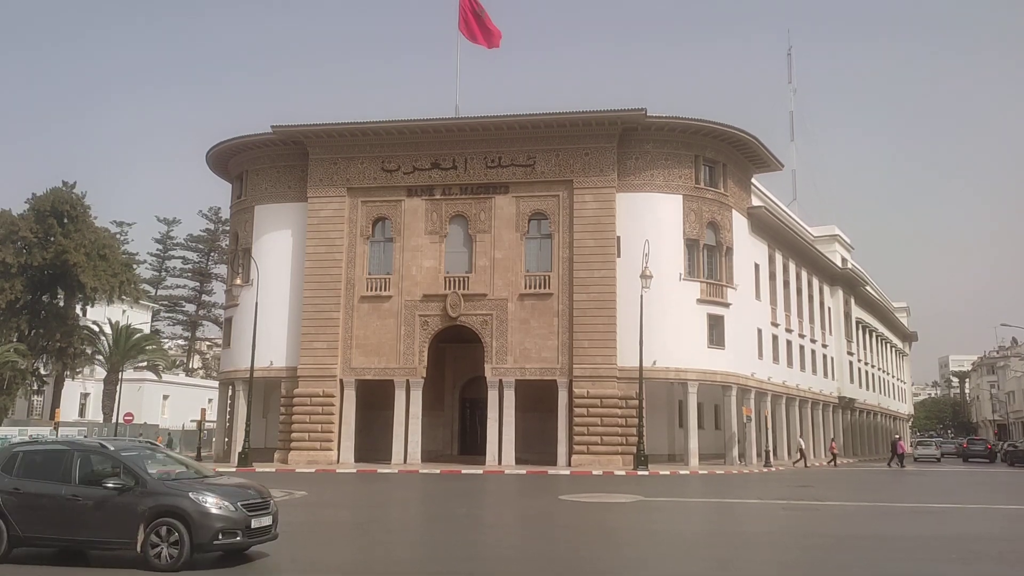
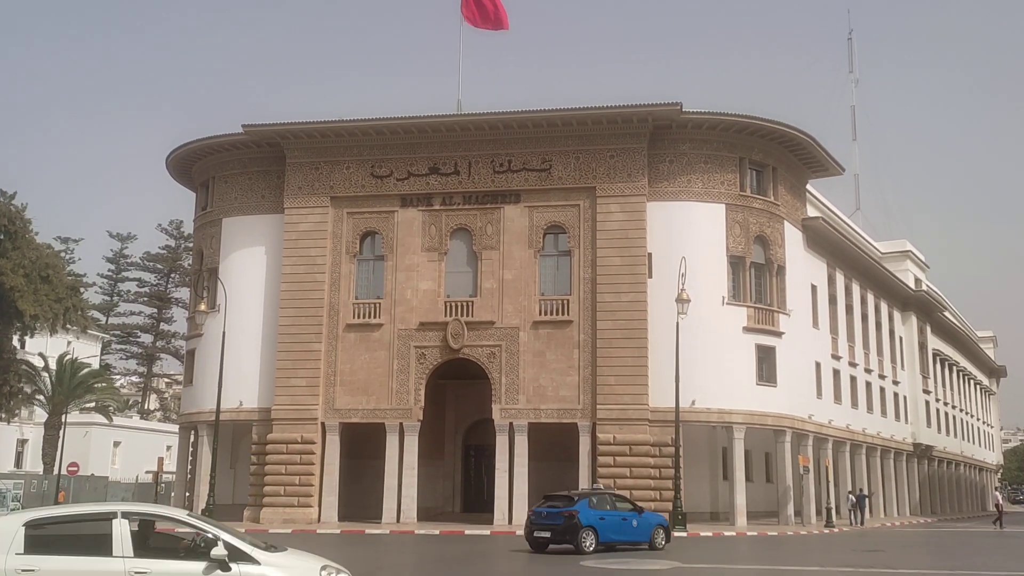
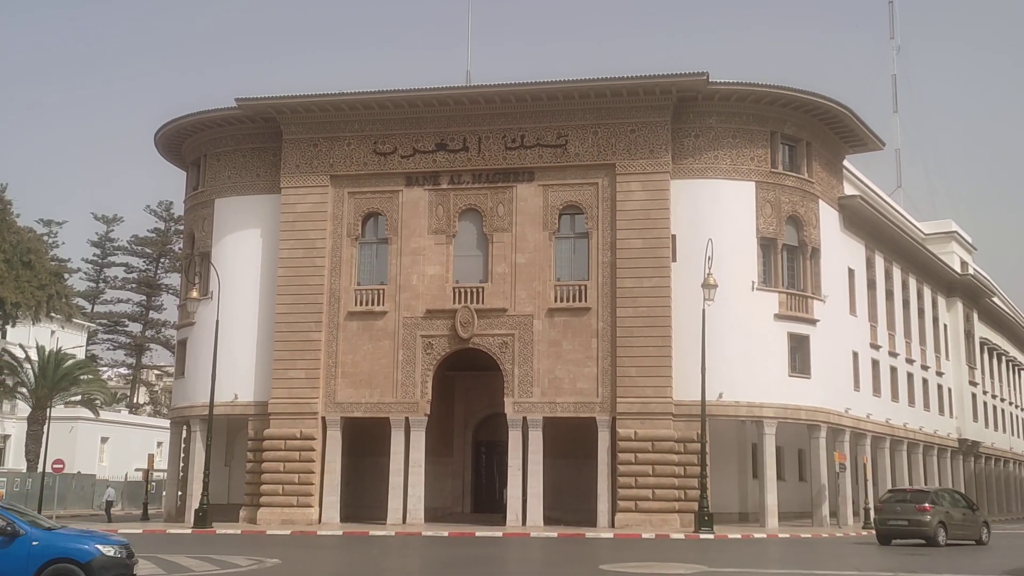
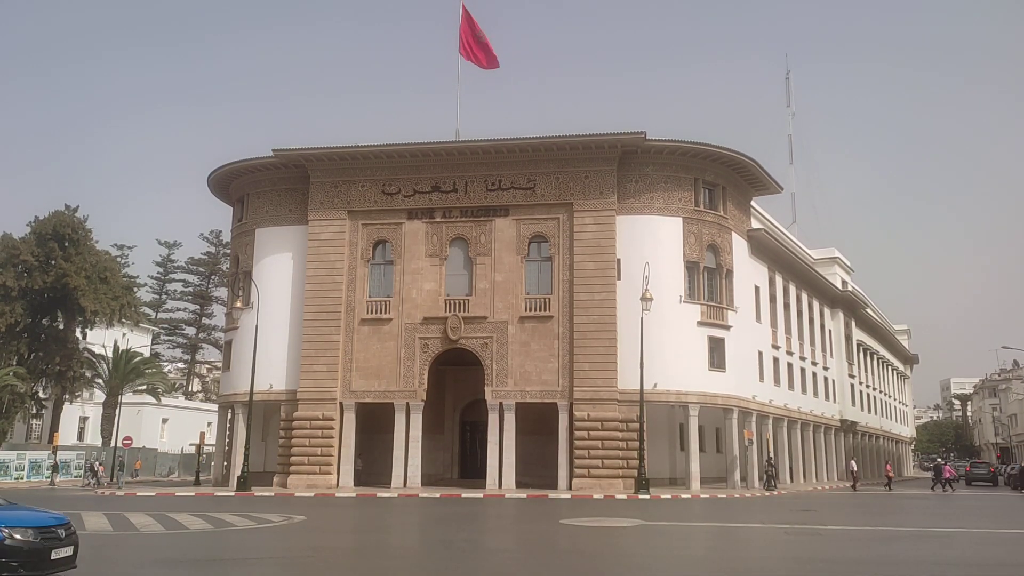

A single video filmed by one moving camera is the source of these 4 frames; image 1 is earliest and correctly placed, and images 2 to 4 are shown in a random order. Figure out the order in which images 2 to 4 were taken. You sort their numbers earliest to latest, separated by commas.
4, 2, 3
